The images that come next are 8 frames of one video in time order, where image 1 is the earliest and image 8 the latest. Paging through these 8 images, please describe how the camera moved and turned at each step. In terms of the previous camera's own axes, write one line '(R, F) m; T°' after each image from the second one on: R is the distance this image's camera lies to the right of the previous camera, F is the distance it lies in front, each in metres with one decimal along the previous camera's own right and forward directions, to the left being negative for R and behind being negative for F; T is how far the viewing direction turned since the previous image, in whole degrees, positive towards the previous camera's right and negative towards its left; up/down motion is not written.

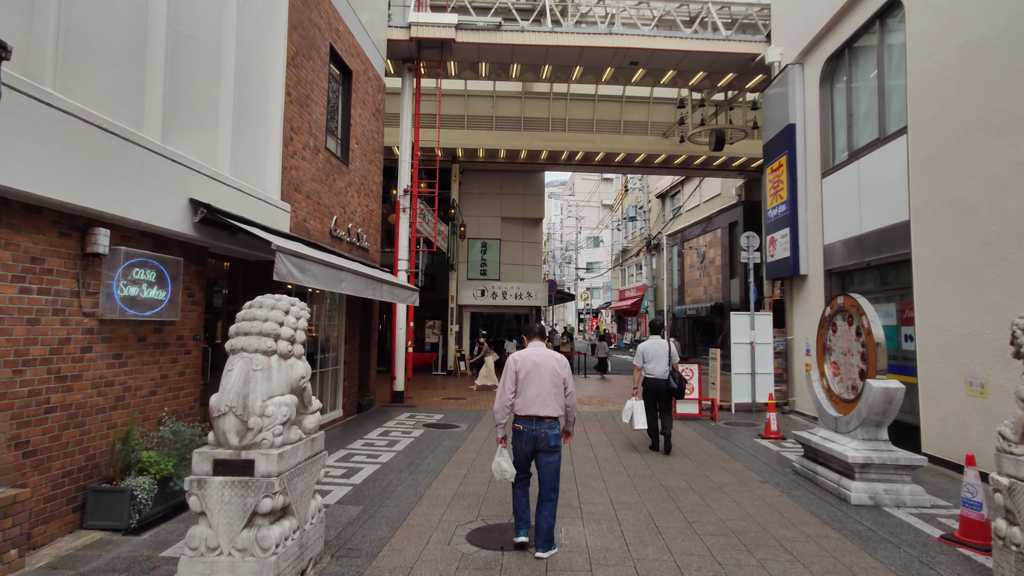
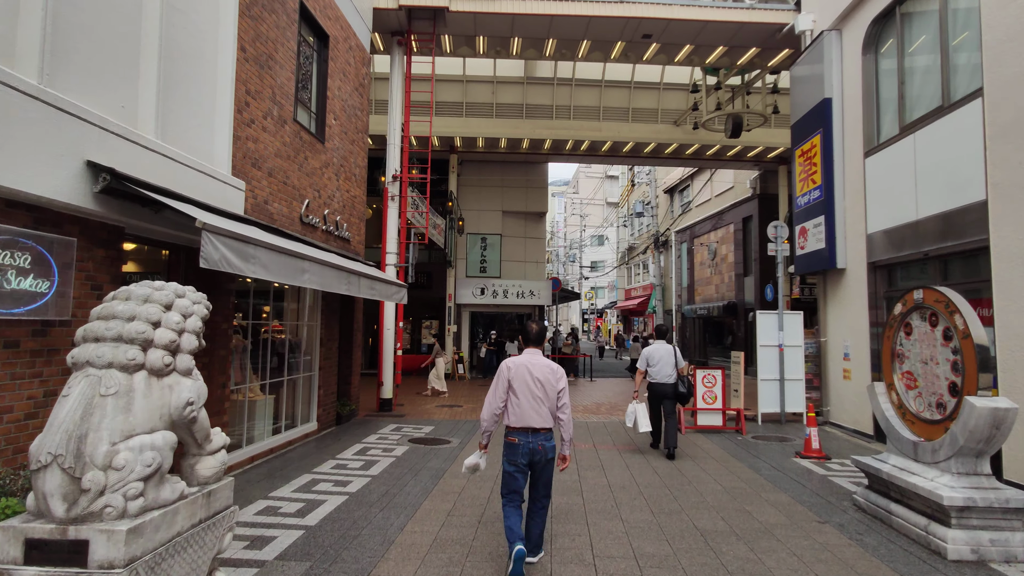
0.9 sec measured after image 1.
(+0.1, +1.2) m; 0°
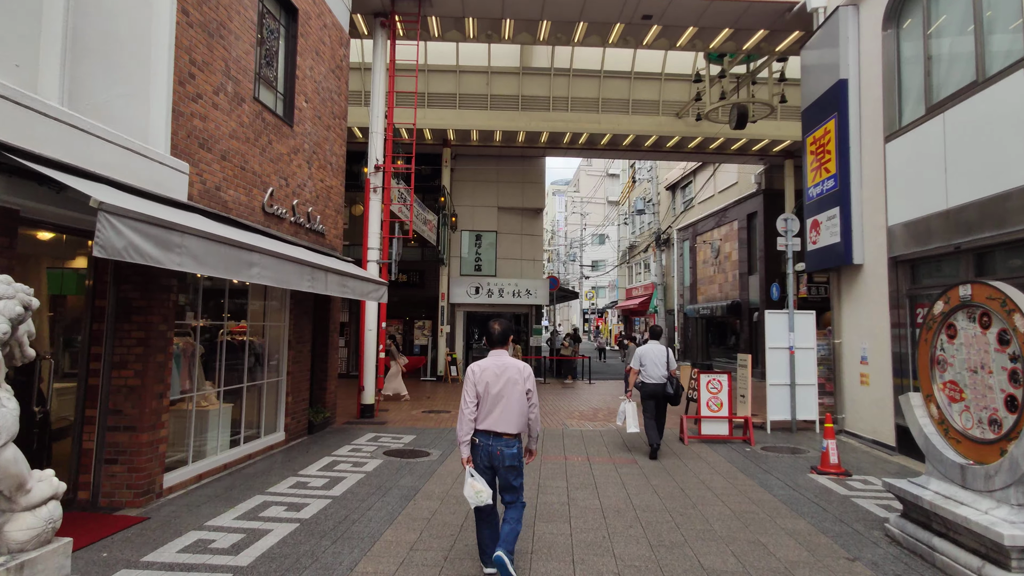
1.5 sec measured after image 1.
(+0.2, +0.7) m; 0°
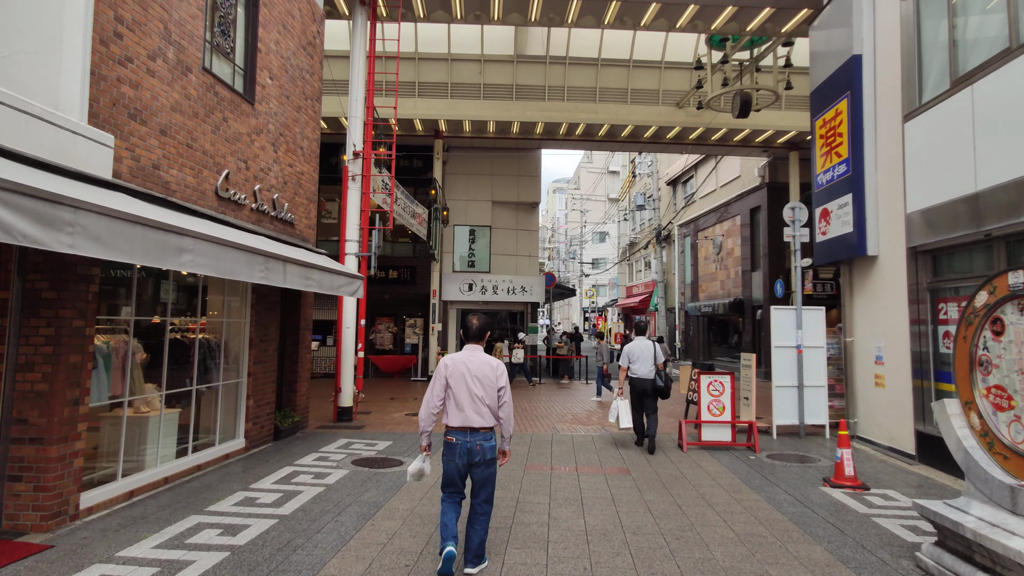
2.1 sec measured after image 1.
(+0.3, +0.7) m; 0°
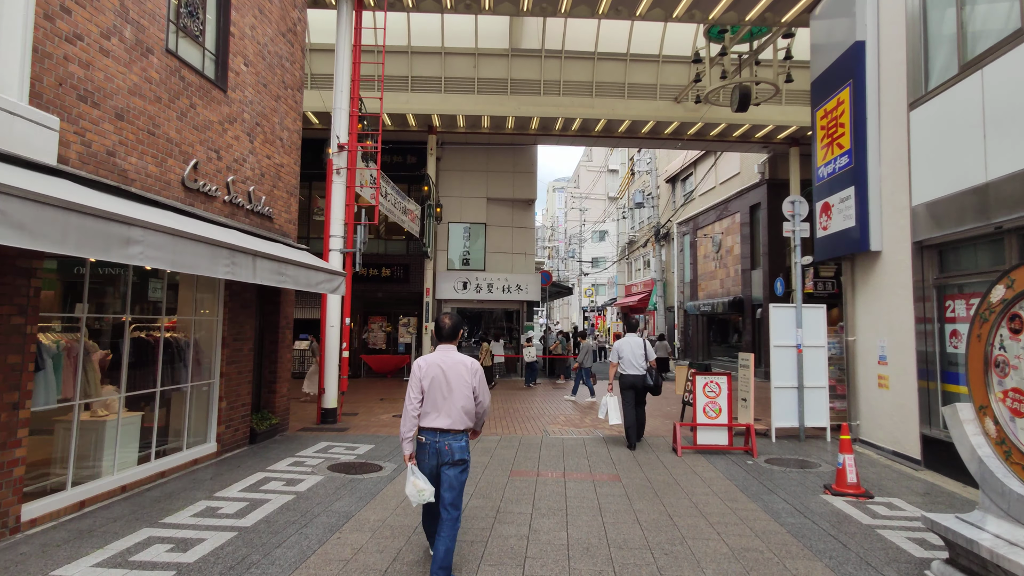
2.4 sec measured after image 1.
(+0.2, +0.3) m; 0°
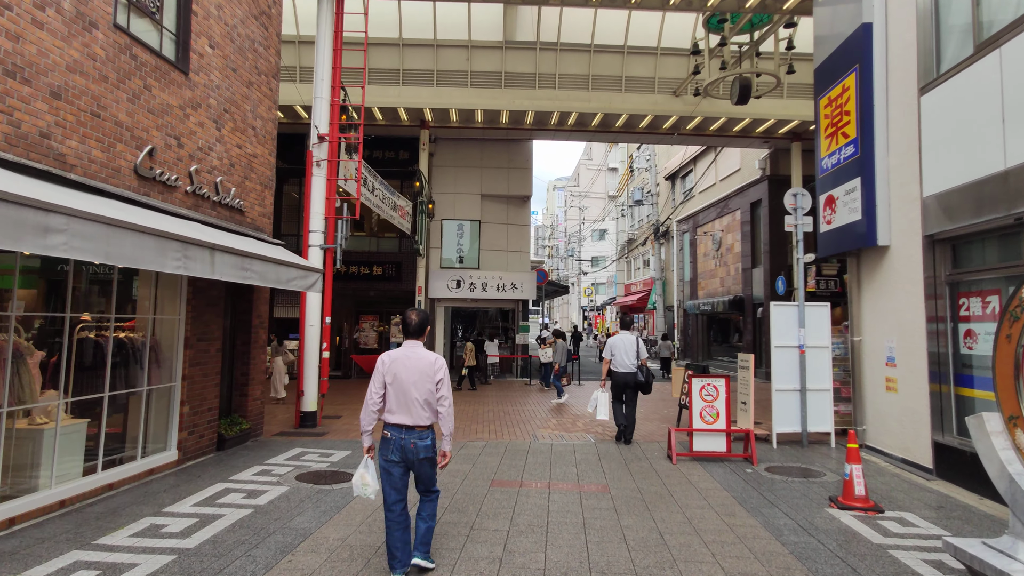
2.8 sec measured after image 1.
(+0.2, +0.4) m; 0°
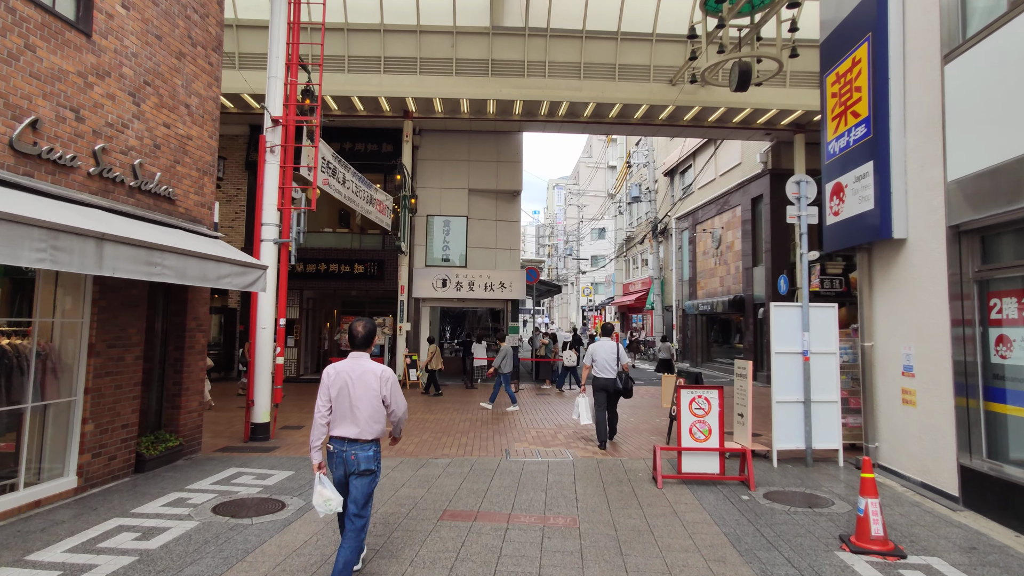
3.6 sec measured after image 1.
(+0.5, +0.9) m; 0°
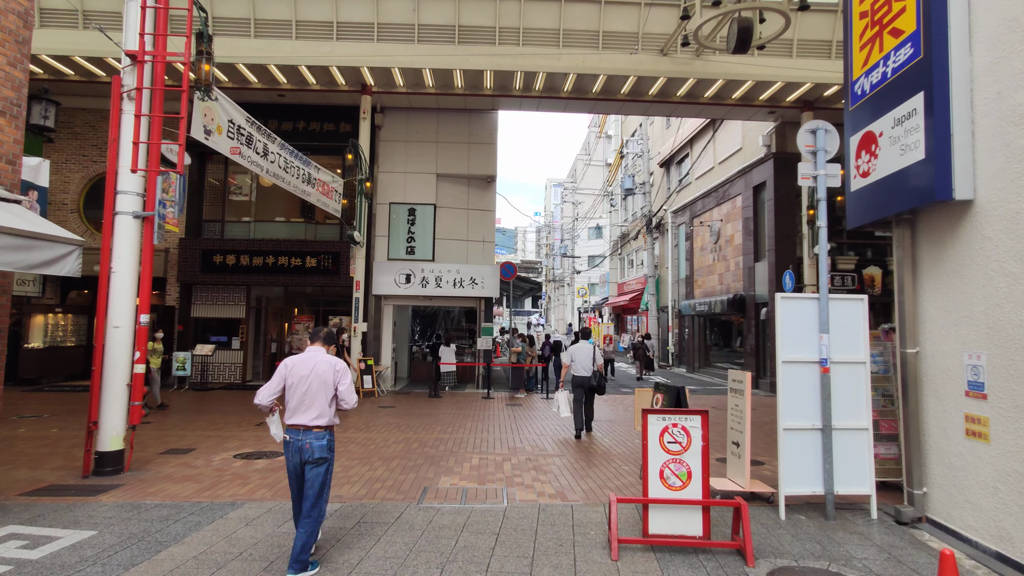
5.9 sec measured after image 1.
(+0.9, +1.9) m; 0°
